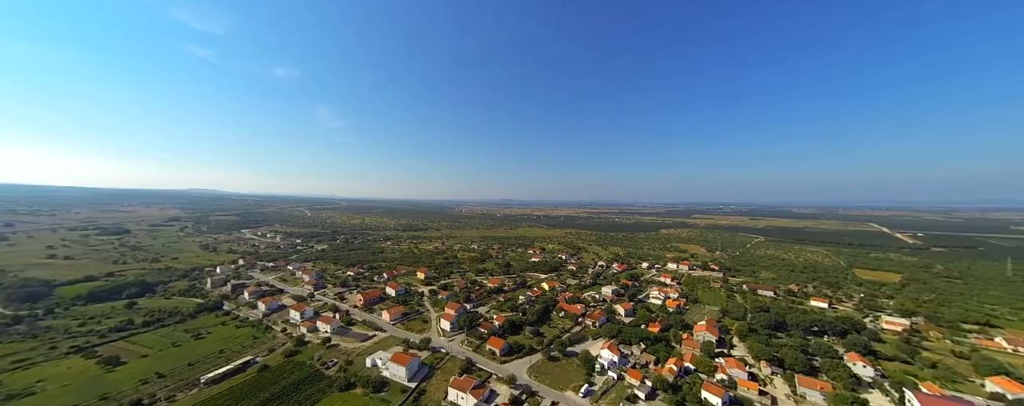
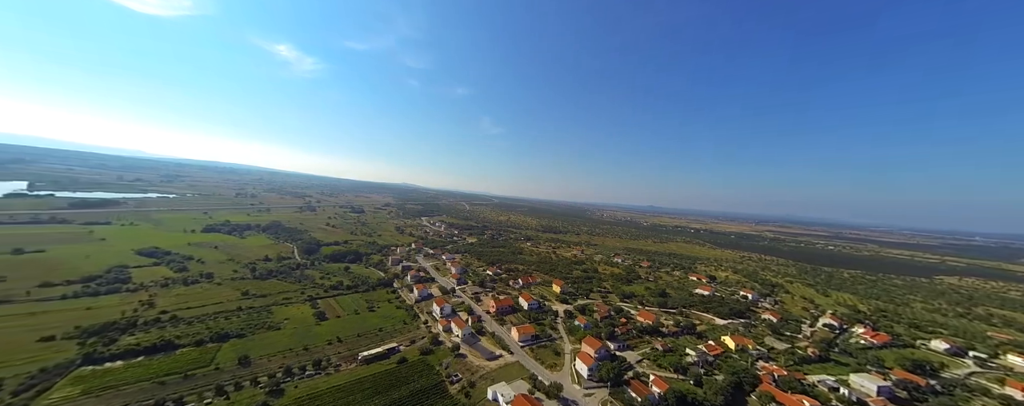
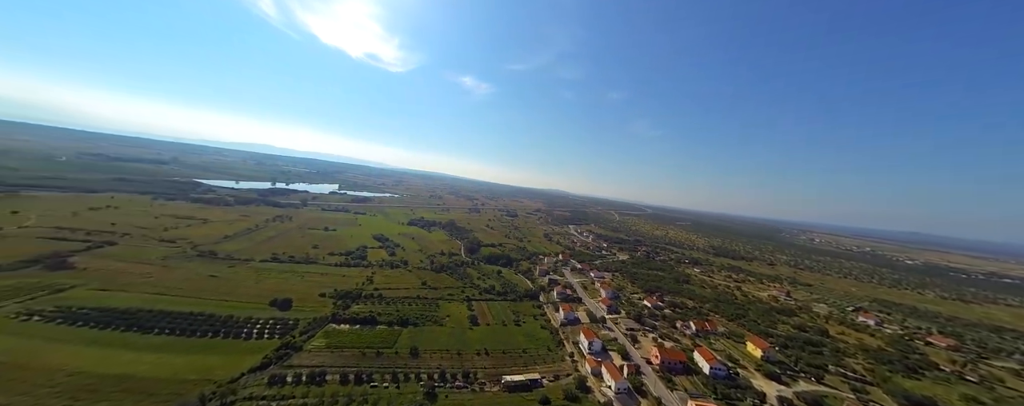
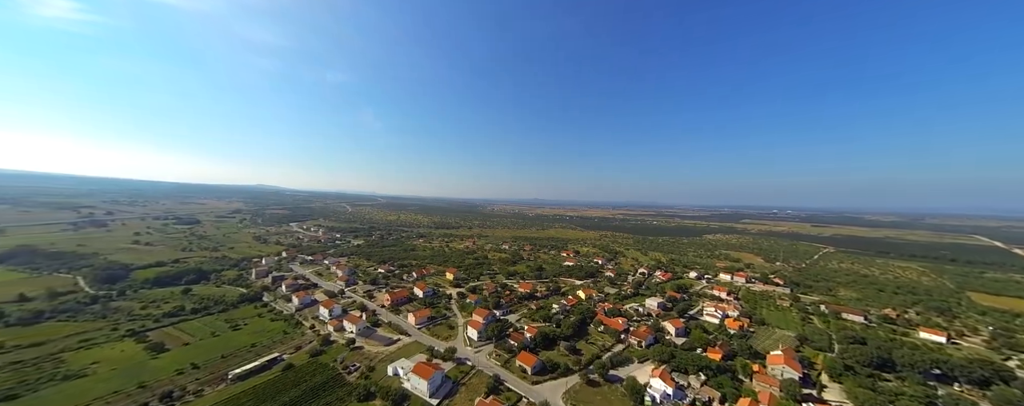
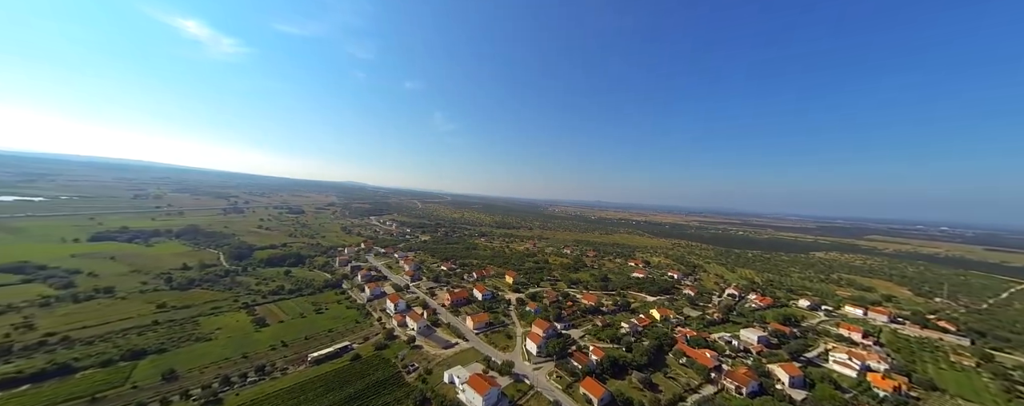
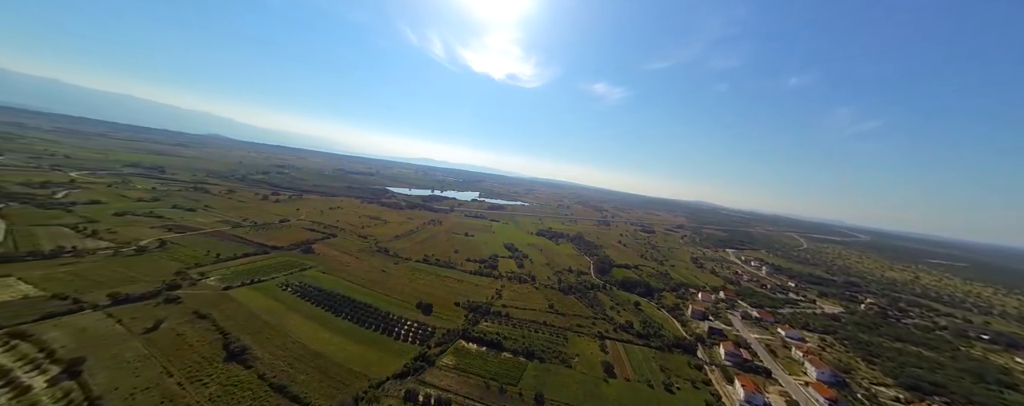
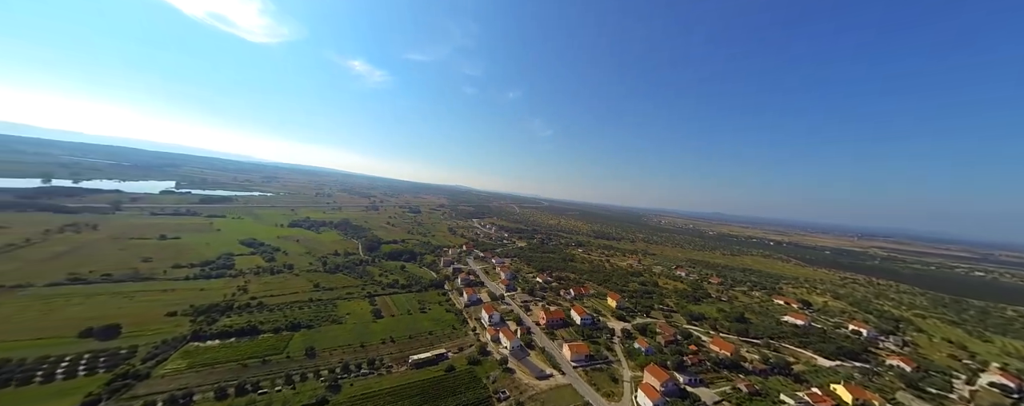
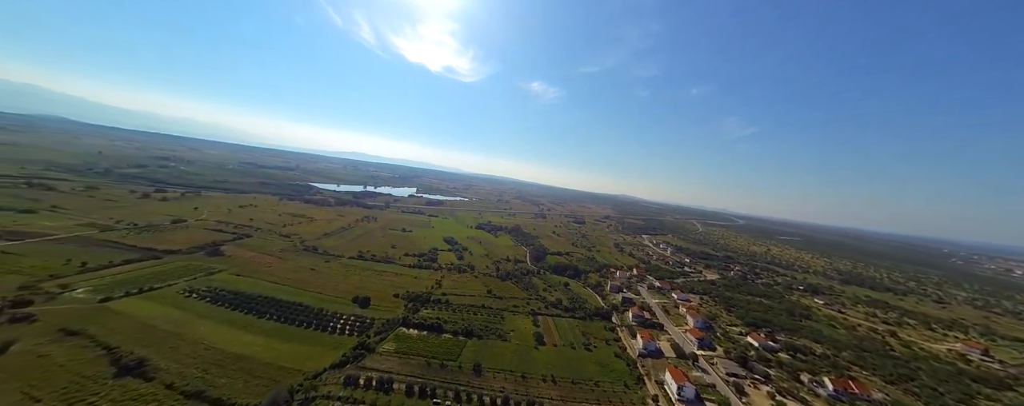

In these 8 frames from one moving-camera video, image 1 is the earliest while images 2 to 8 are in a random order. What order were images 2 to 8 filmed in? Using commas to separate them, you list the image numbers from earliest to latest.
4, 5, 2, 7, 3, 8, 6
